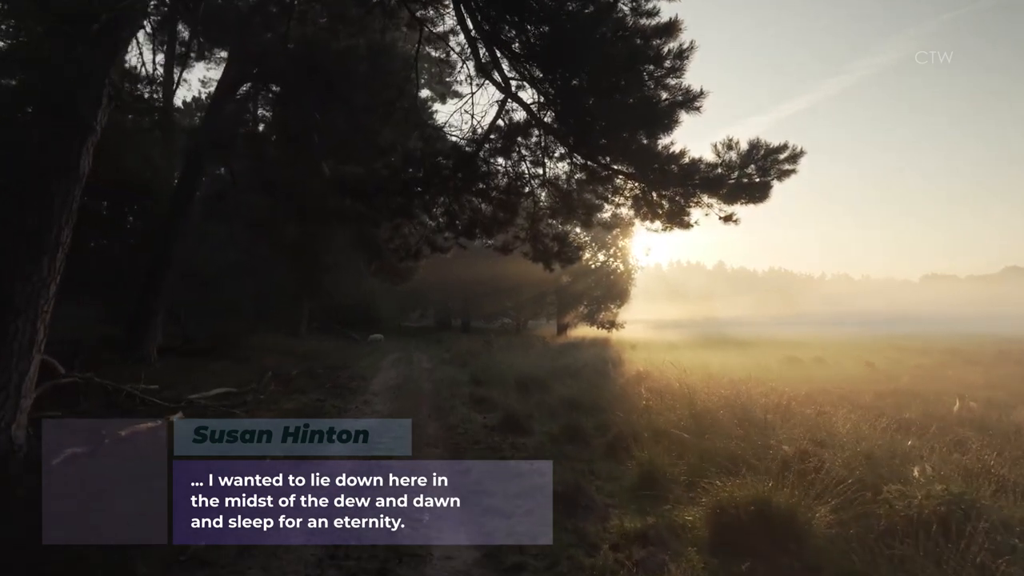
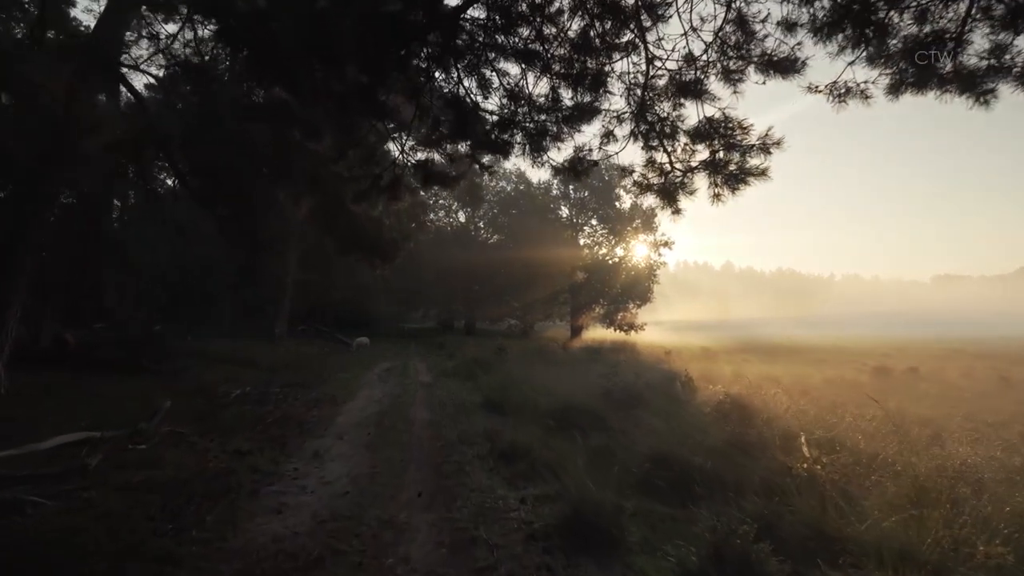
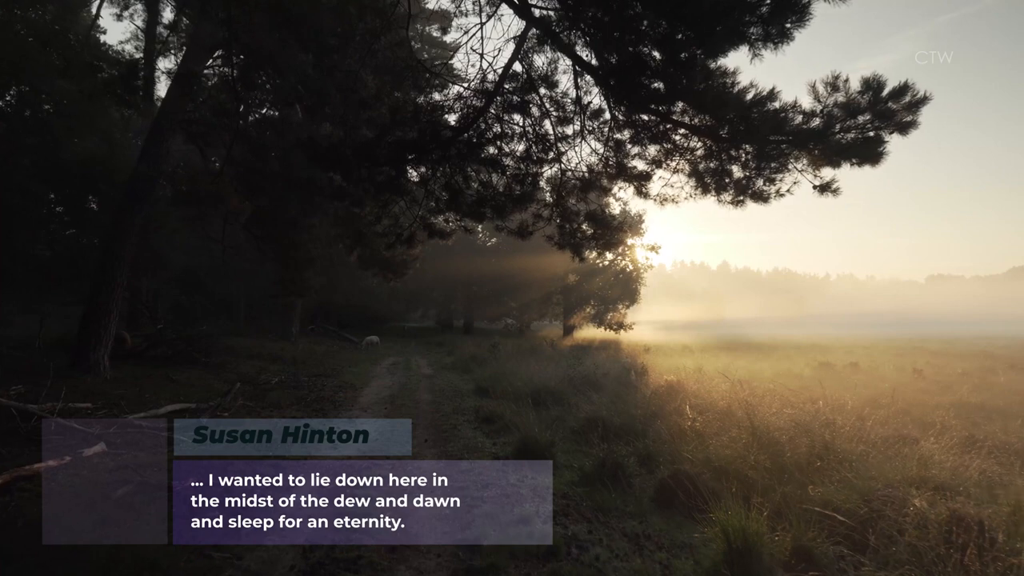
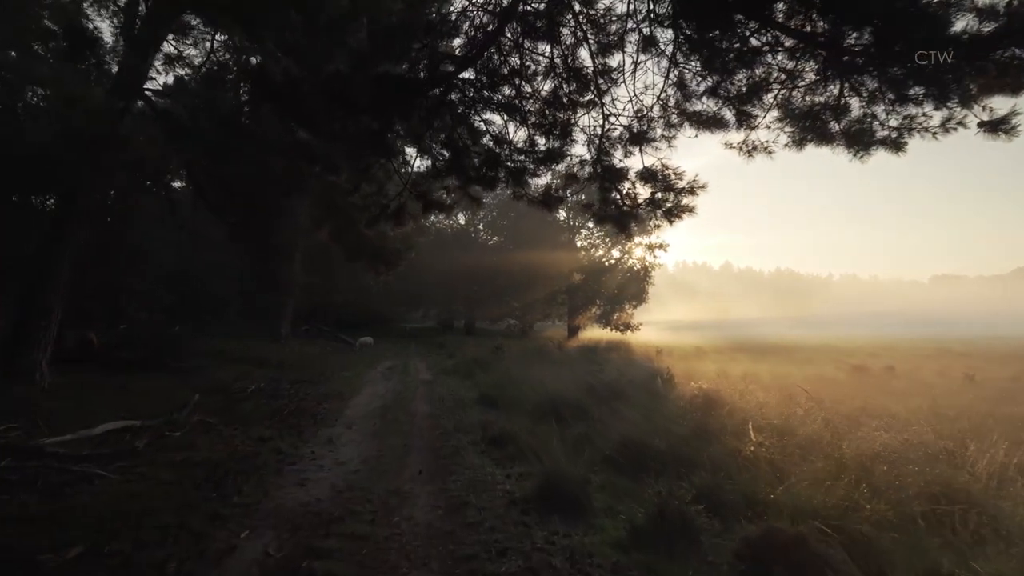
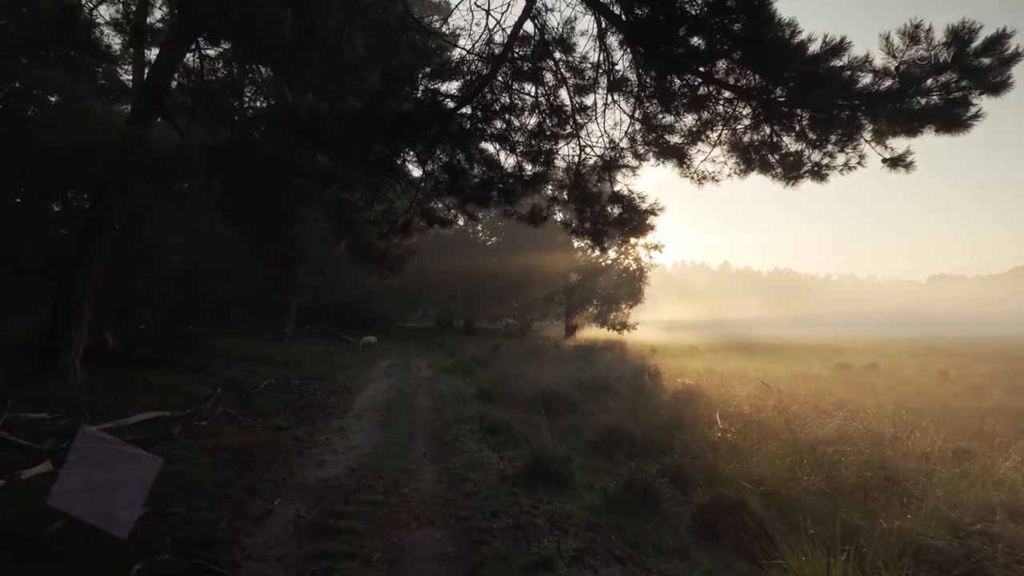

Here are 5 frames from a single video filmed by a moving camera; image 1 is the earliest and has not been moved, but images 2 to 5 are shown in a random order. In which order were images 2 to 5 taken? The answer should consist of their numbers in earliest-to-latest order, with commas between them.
3, 5, 4, 2
